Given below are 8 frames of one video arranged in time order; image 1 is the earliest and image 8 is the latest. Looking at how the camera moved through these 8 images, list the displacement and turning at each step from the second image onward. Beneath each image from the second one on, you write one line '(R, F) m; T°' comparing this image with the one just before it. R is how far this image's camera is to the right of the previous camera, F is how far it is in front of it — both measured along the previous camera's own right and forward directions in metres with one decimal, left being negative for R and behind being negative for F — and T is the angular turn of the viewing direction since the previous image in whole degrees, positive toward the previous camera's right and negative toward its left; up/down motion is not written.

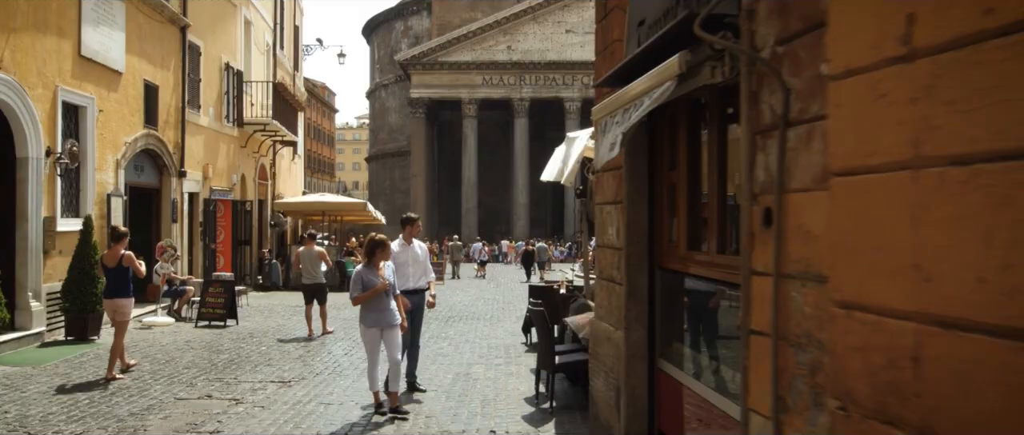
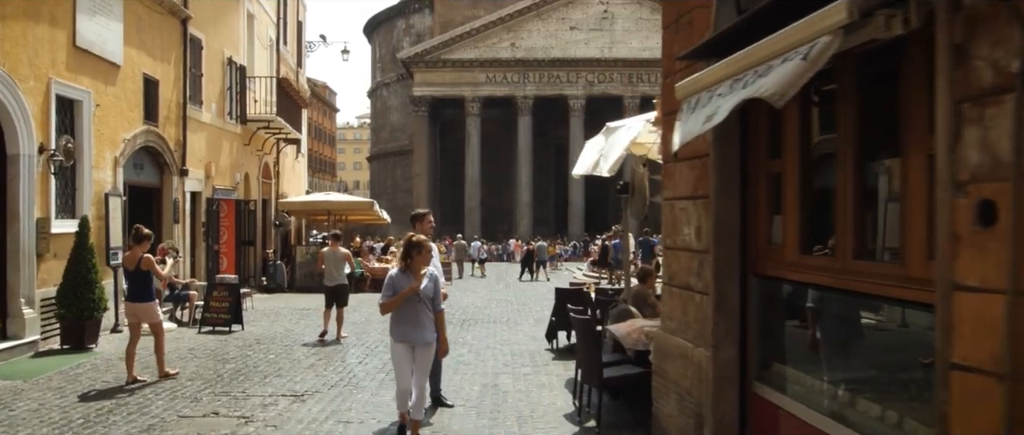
(-0.3, +0.8) m; 0°
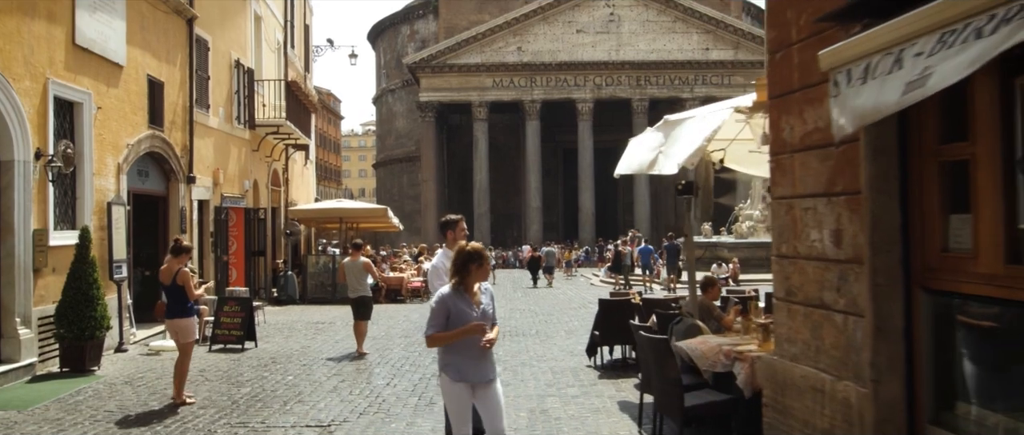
(-0.4, +0.9) m; 0°
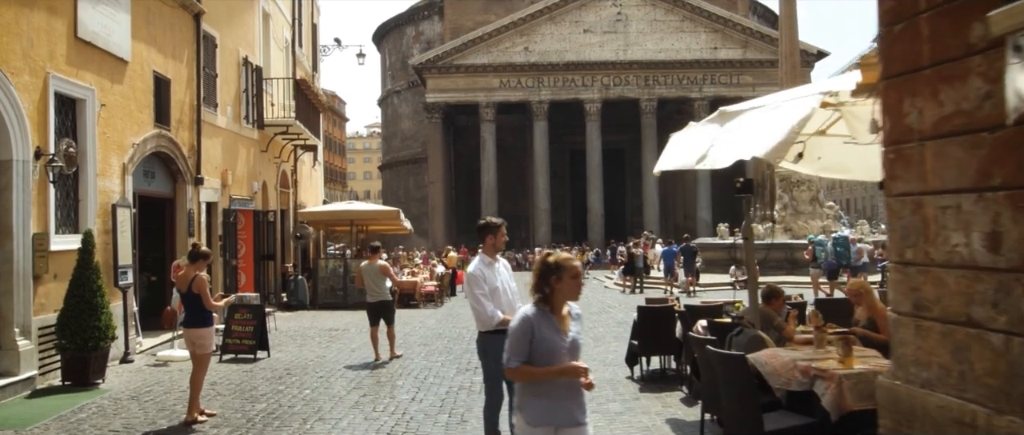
(-0.3, +0.7) m; 0°
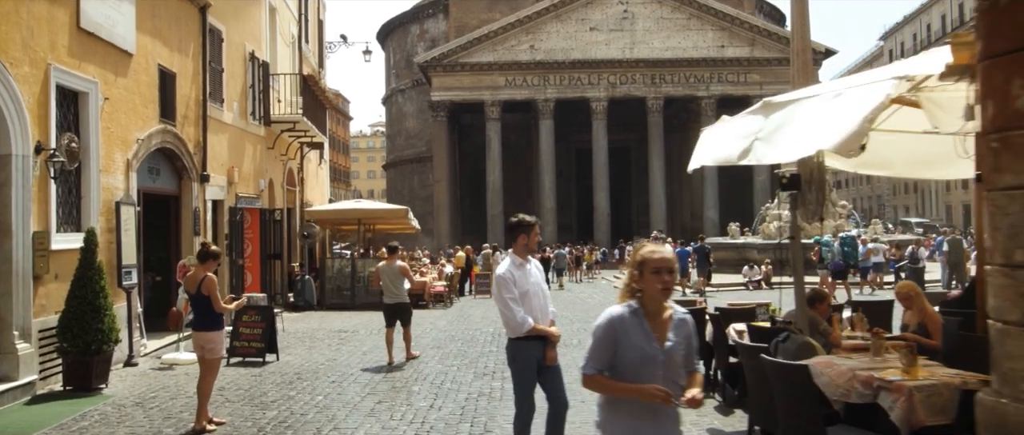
(-0.2, +0.4) m; 0°
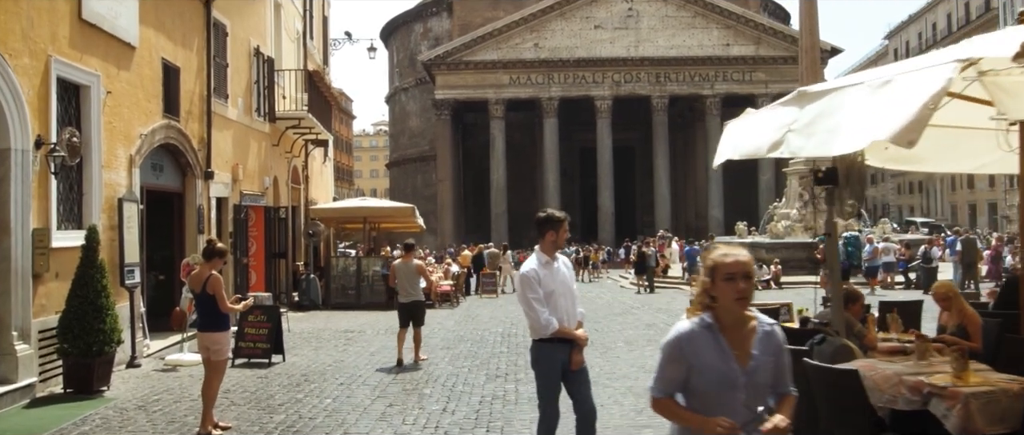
(-0.1, +0.3) m; 0°
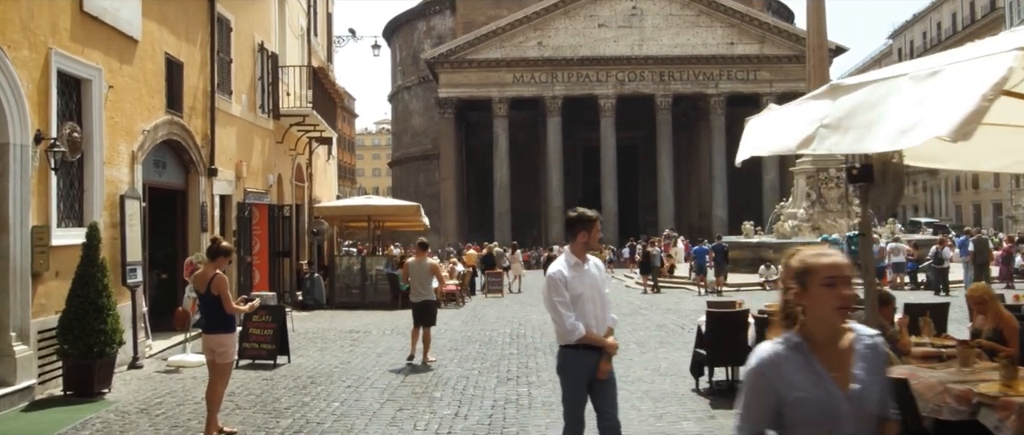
(-0.1, +0.3) m; 0°
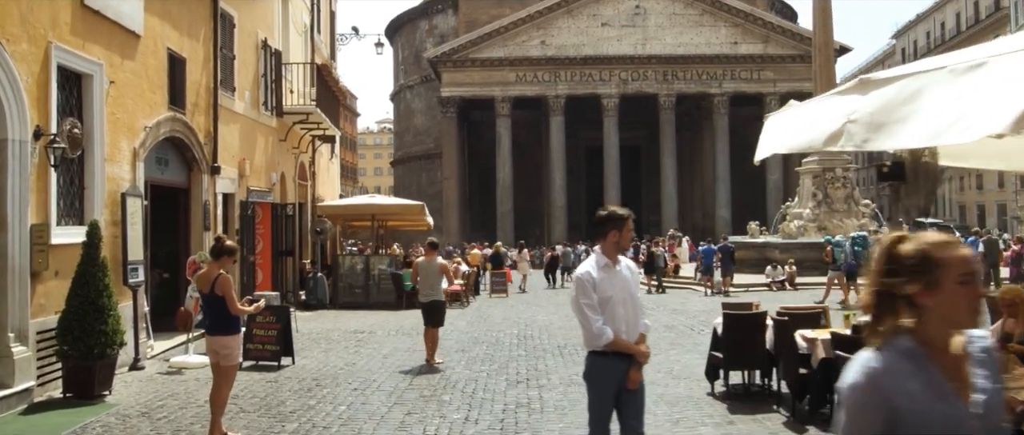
(-0.1, +0.2) m; 0°
